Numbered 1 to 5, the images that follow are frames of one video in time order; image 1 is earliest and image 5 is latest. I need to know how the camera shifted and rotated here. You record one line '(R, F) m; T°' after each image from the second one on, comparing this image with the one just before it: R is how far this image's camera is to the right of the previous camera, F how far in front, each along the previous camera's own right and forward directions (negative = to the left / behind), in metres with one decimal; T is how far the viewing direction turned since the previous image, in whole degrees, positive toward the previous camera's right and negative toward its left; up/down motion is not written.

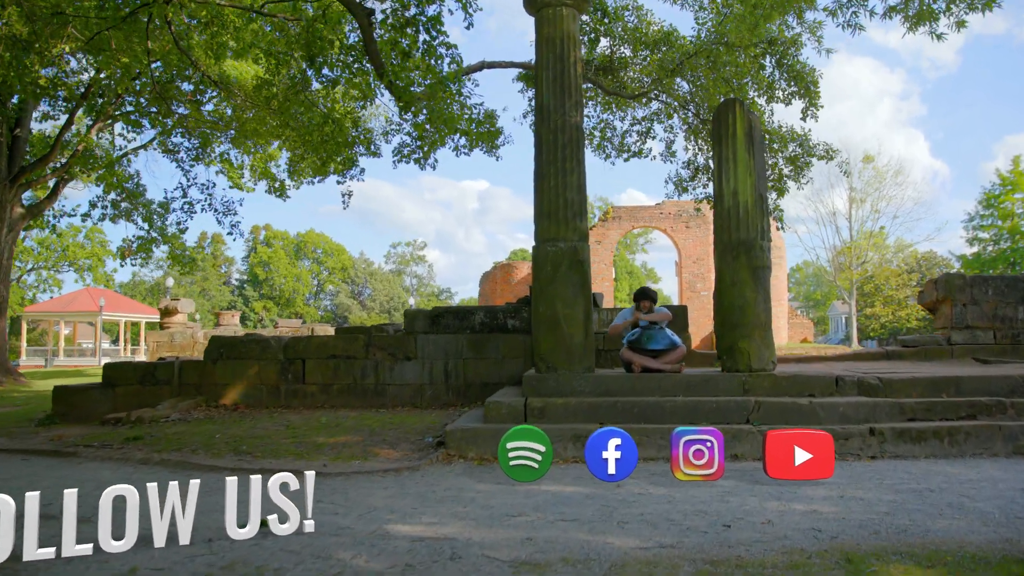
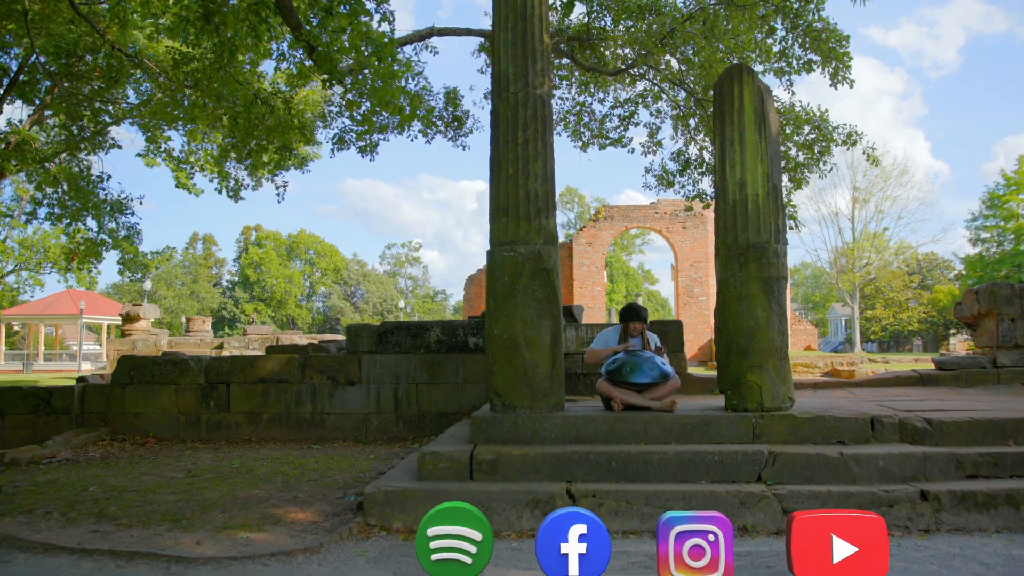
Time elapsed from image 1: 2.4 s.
(+0.4, +1.4) m; 0°
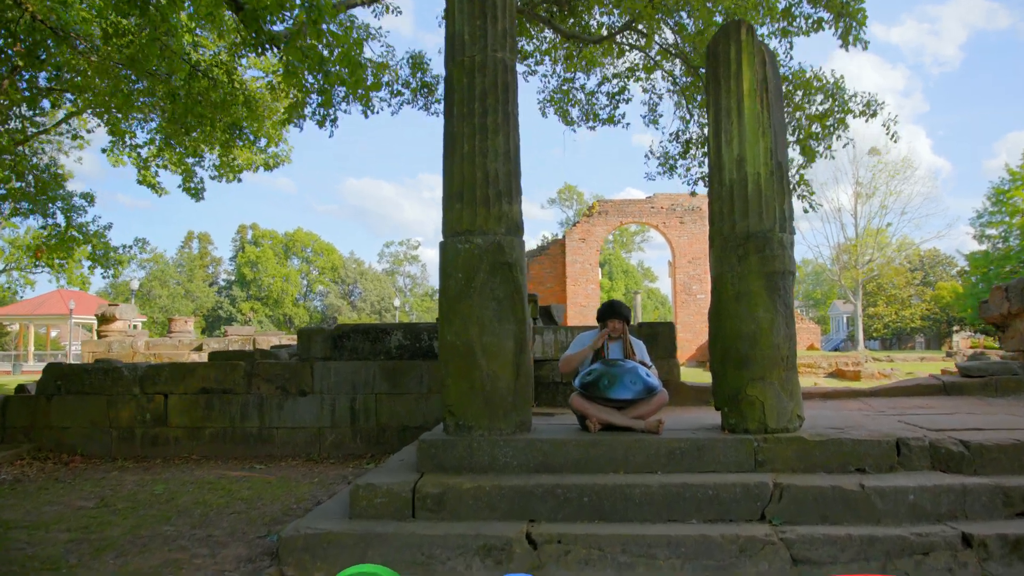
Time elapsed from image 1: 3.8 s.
(+0.3, +0.9) m; 0°
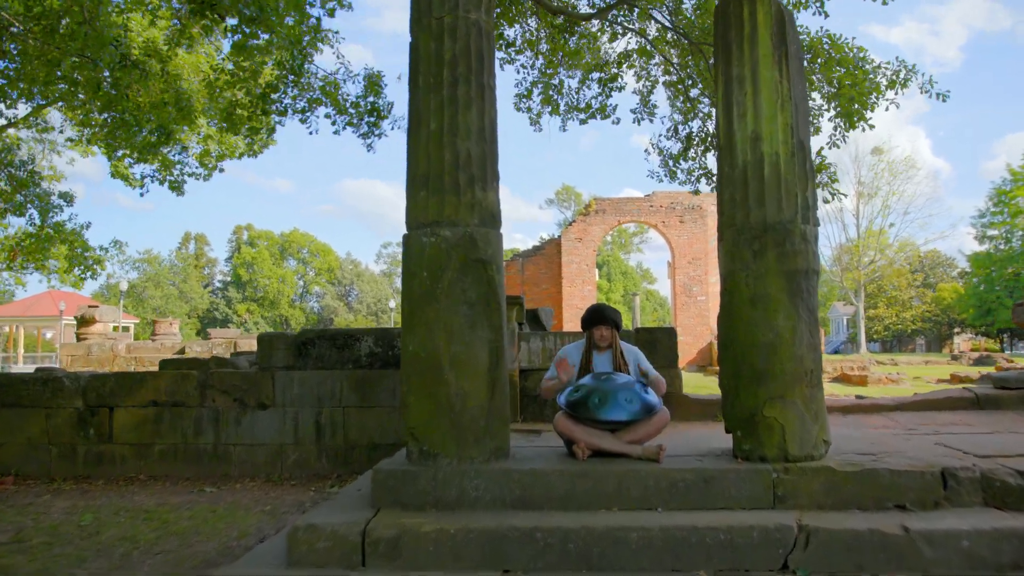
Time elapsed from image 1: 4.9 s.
(+0.1, +0.7) m; 0°
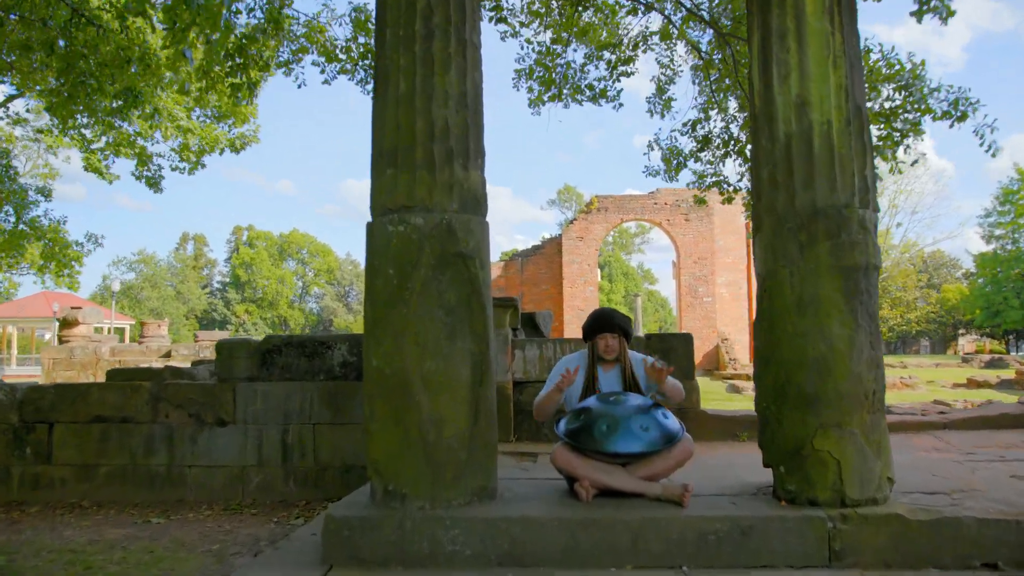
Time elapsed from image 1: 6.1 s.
(+0.1, +0.7) m; 0°
